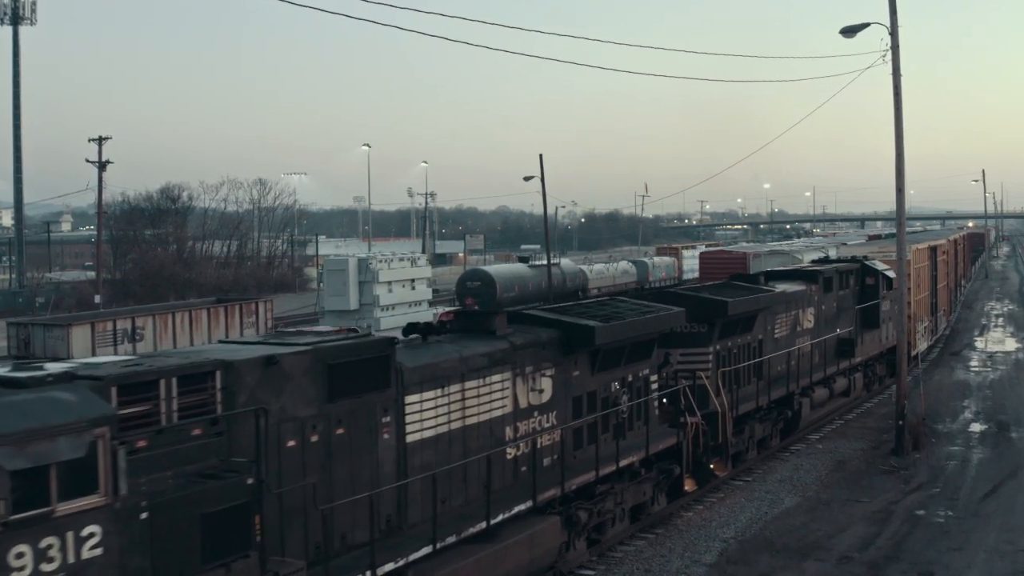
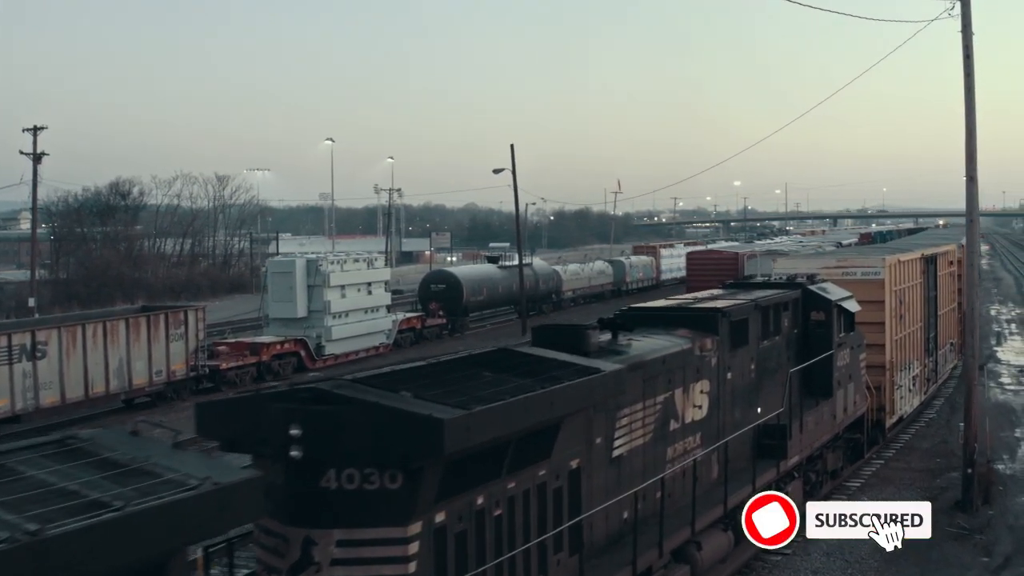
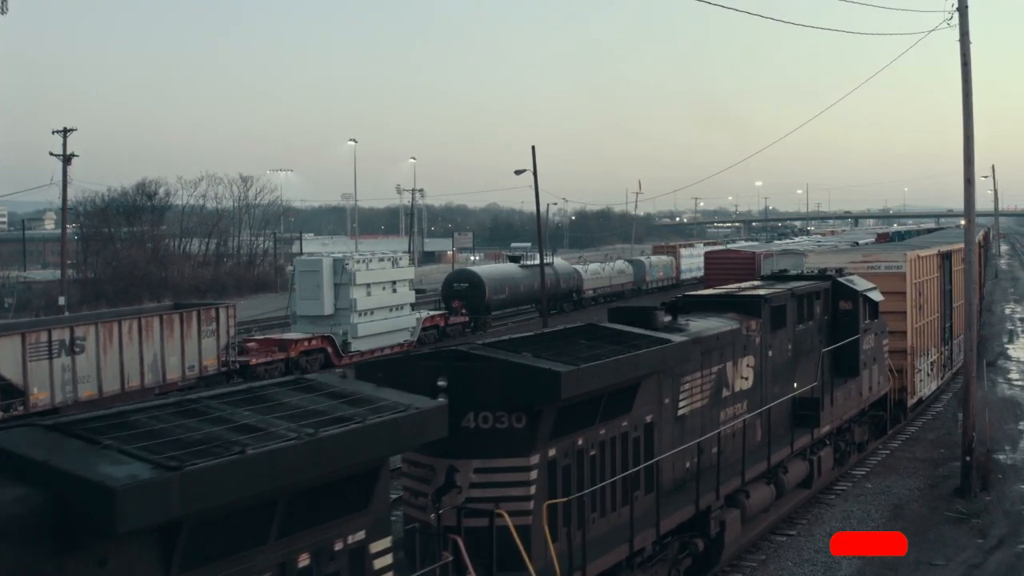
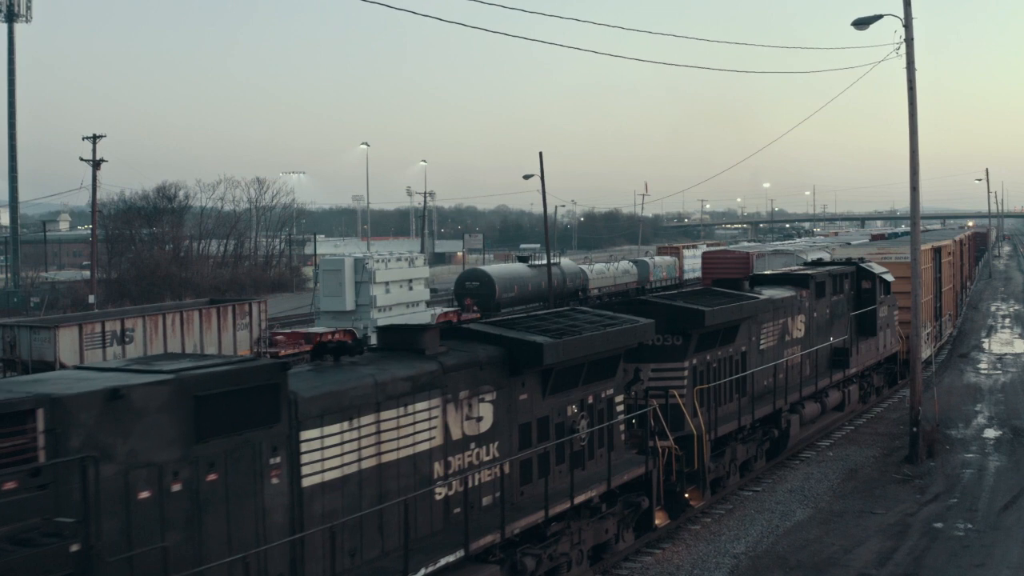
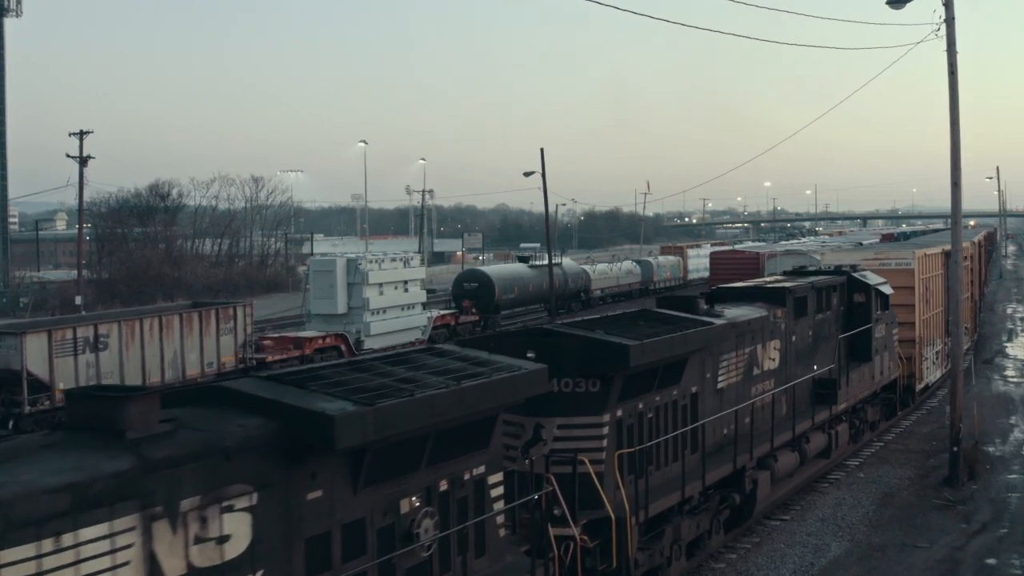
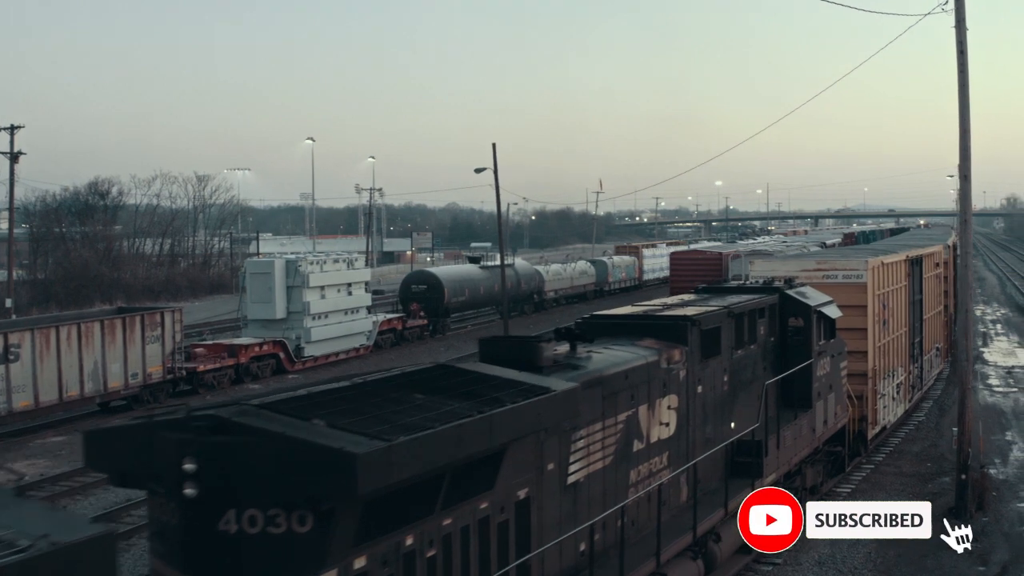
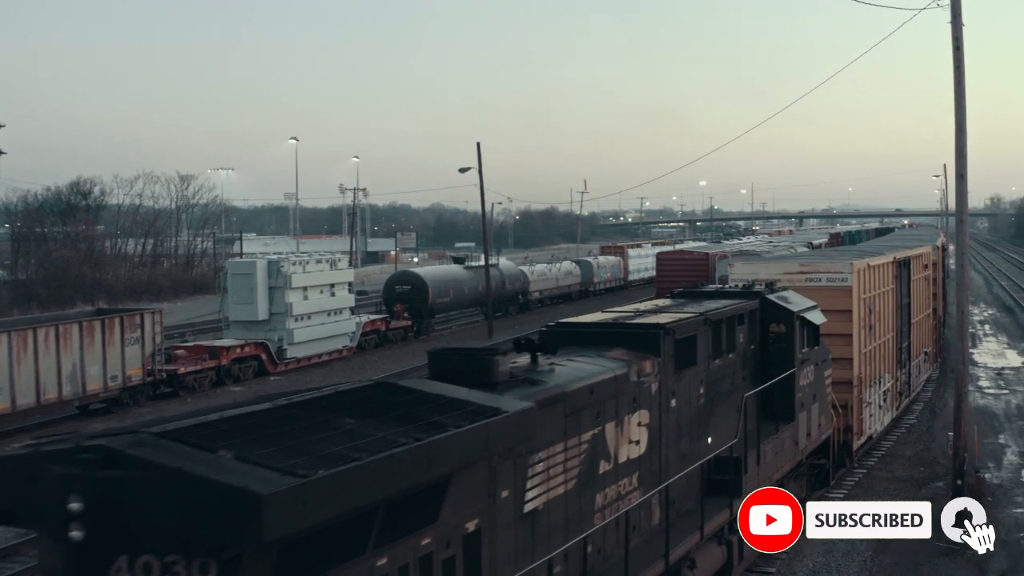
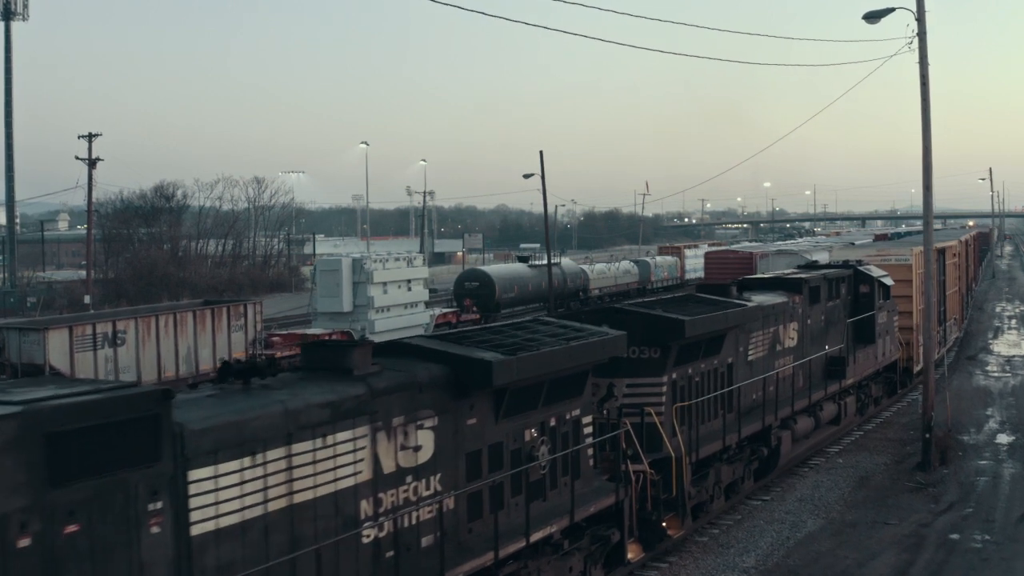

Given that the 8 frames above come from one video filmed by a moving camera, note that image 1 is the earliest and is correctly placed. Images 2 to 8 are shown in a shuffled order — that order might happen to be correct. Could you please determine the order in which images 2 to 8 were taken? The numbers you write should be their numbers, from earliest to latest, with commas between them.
4, 8, 5, 3, 2, 6, 7
